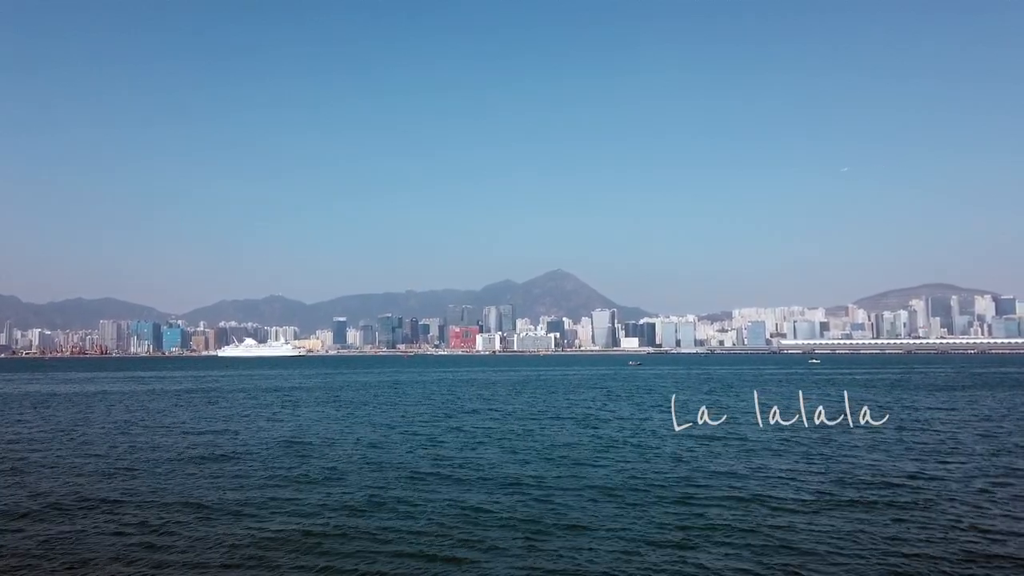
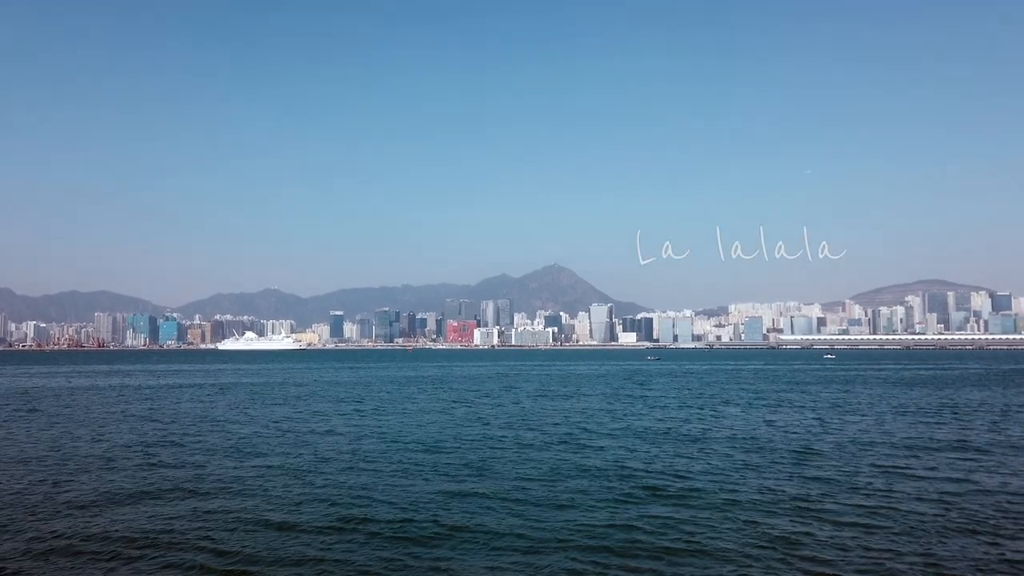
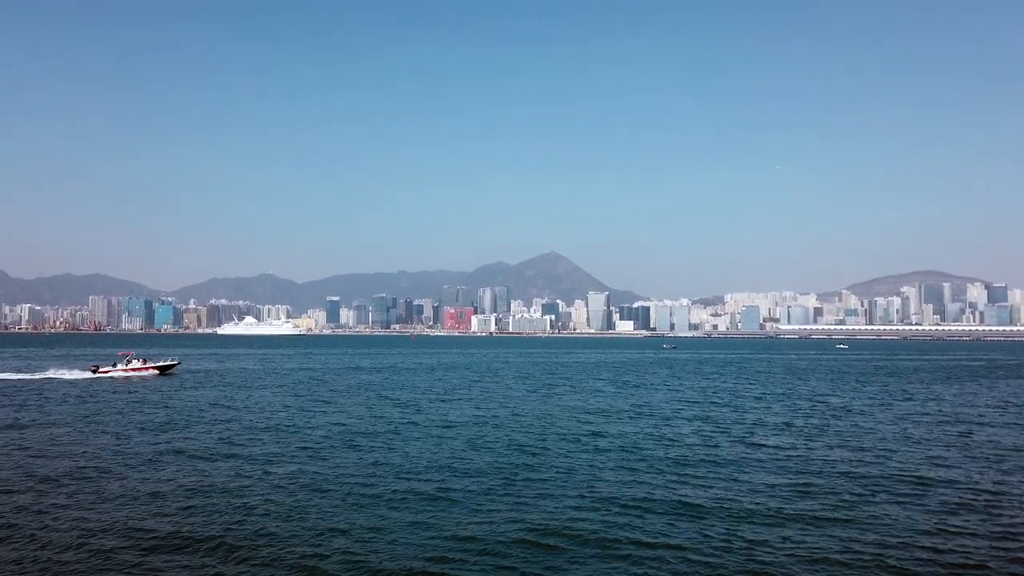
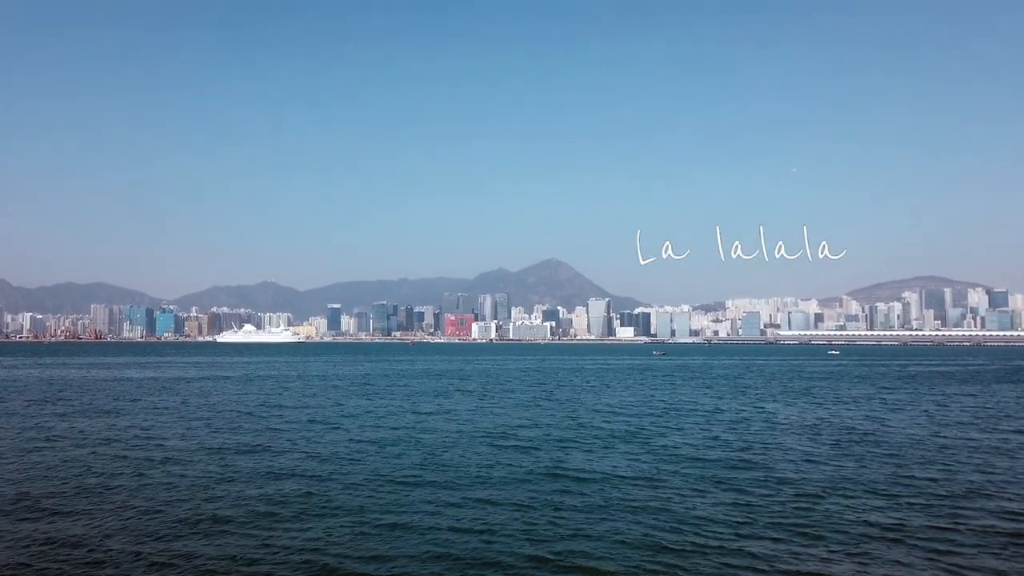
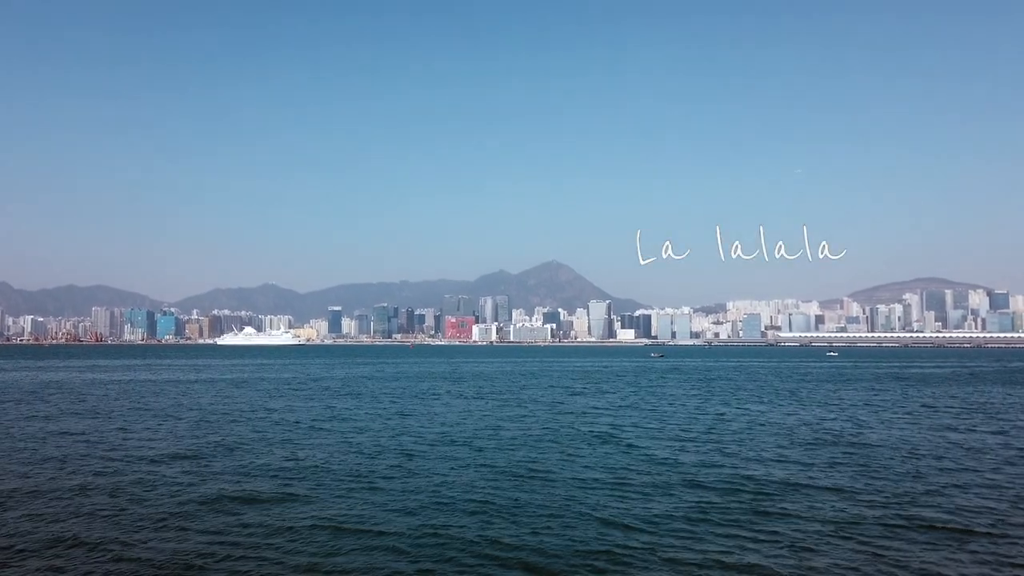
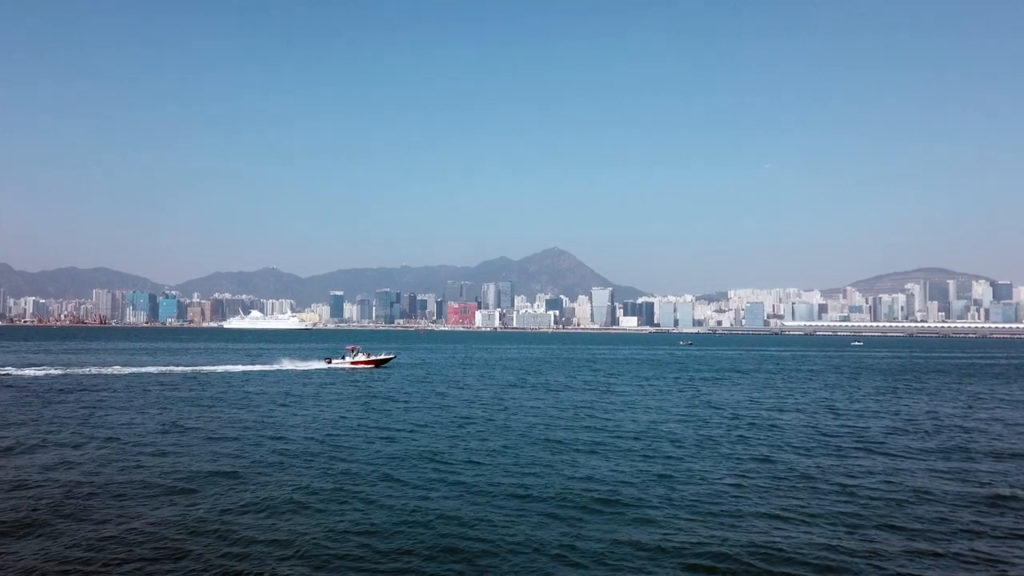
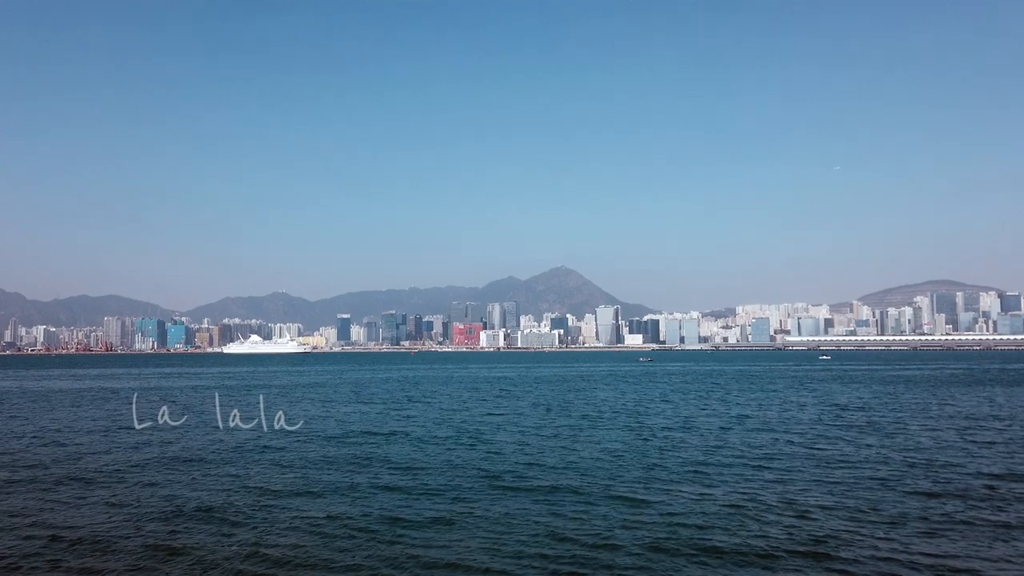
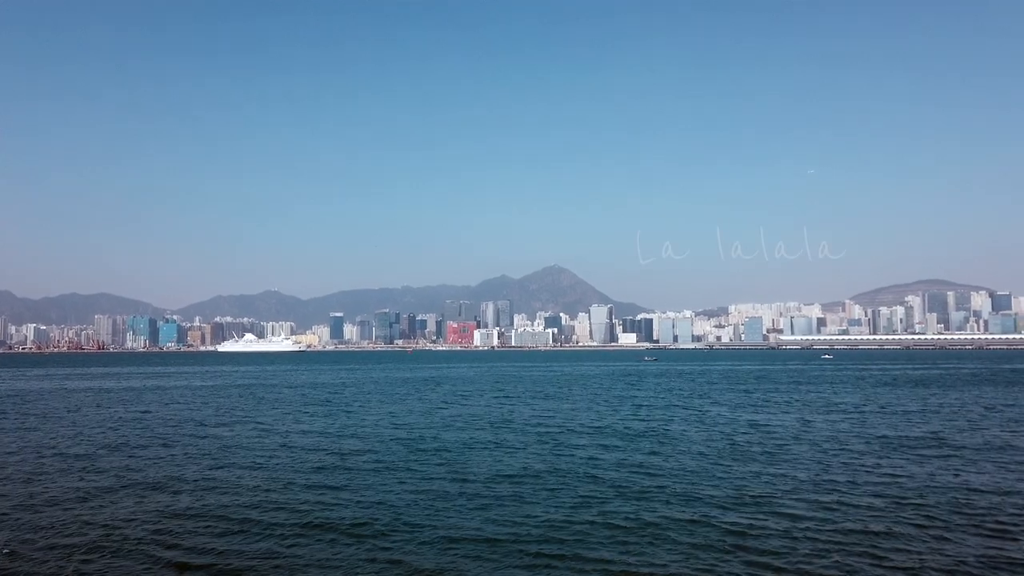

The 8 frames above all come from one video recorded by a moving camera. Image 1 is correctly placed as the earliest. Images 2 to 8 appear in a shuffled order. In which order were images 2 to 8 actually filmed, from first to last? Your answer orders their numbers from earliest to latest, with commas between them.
7, 8, 2, 5, 4, 3, 6
